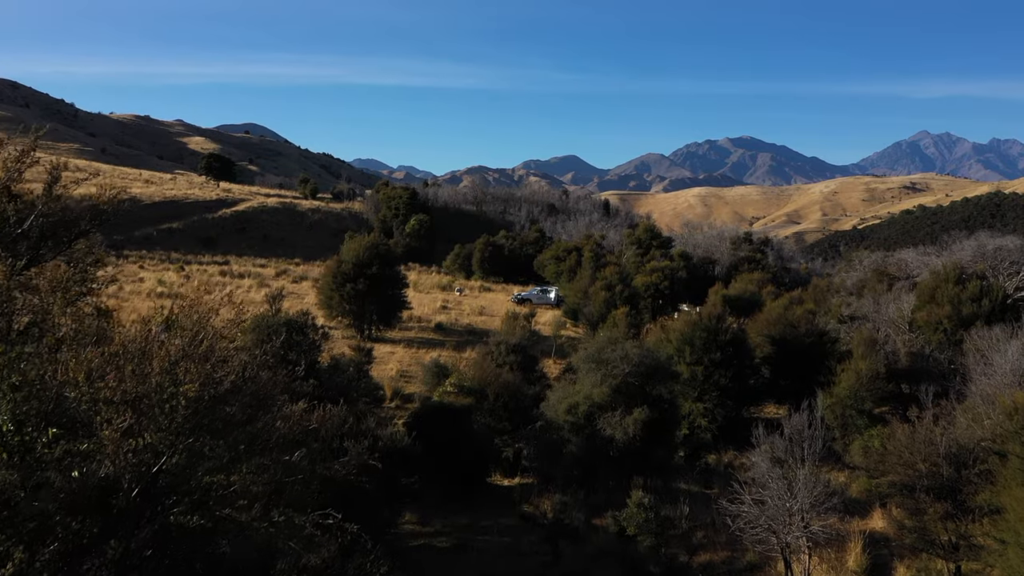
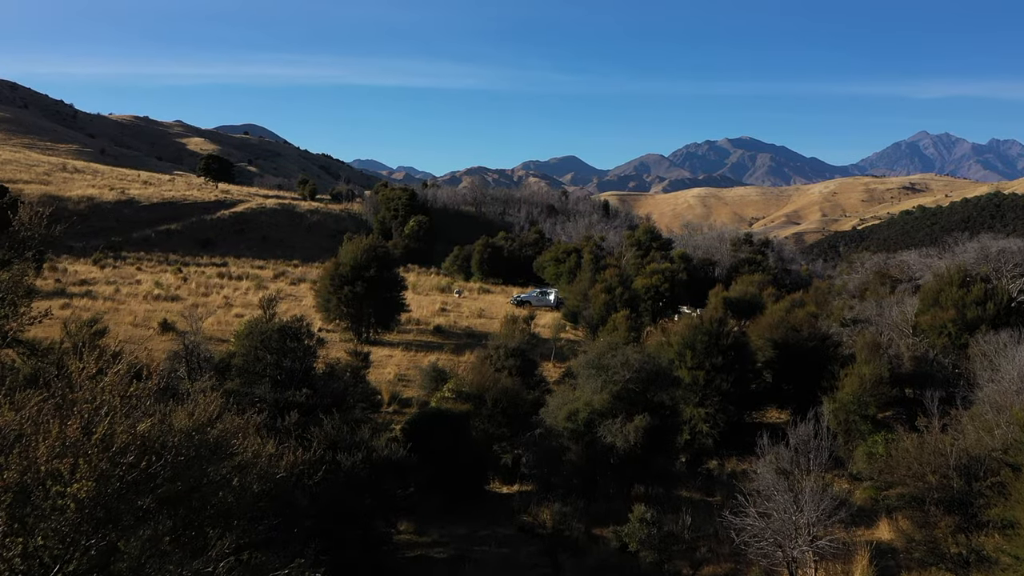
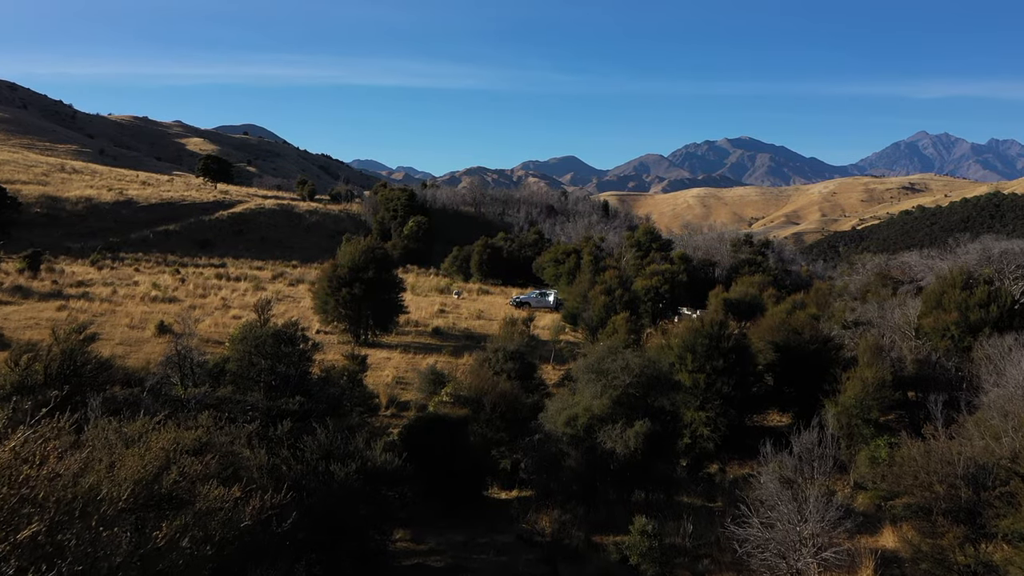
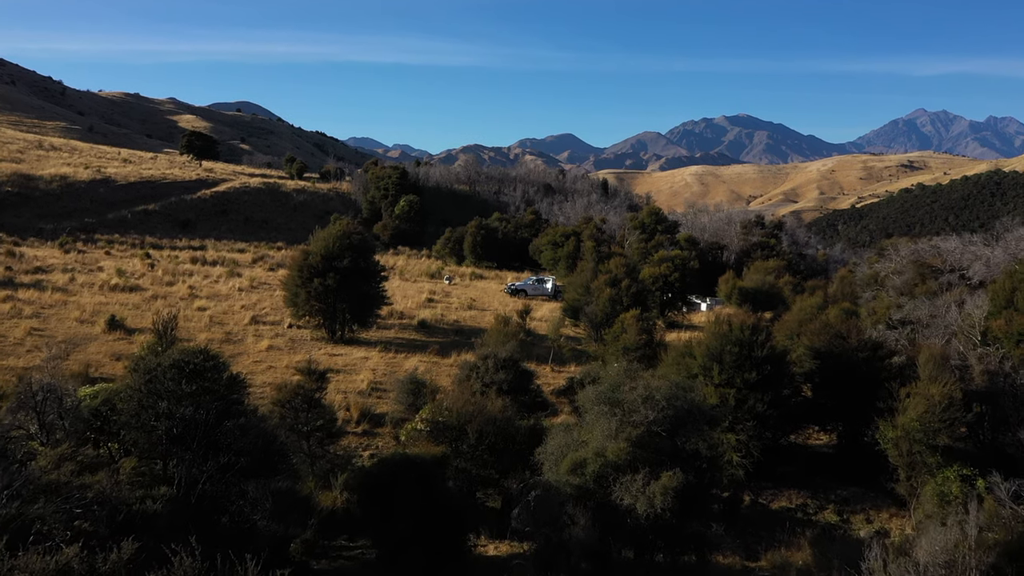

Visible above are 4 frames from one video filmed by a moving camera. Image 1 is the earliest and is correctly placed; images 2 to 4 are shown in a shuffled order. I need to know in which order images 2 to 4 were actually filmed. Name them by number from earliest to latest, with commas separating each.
2, 3, 4
